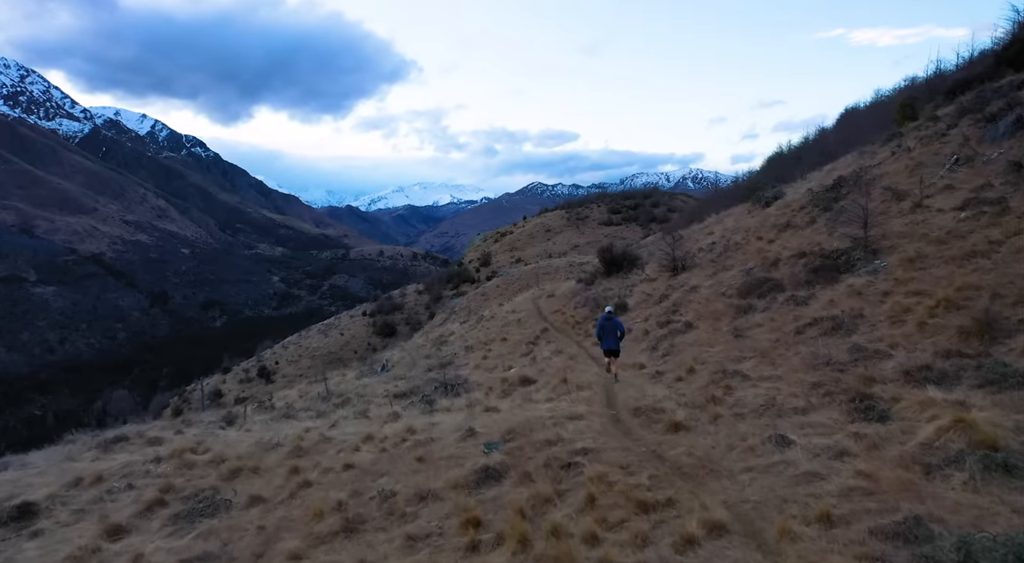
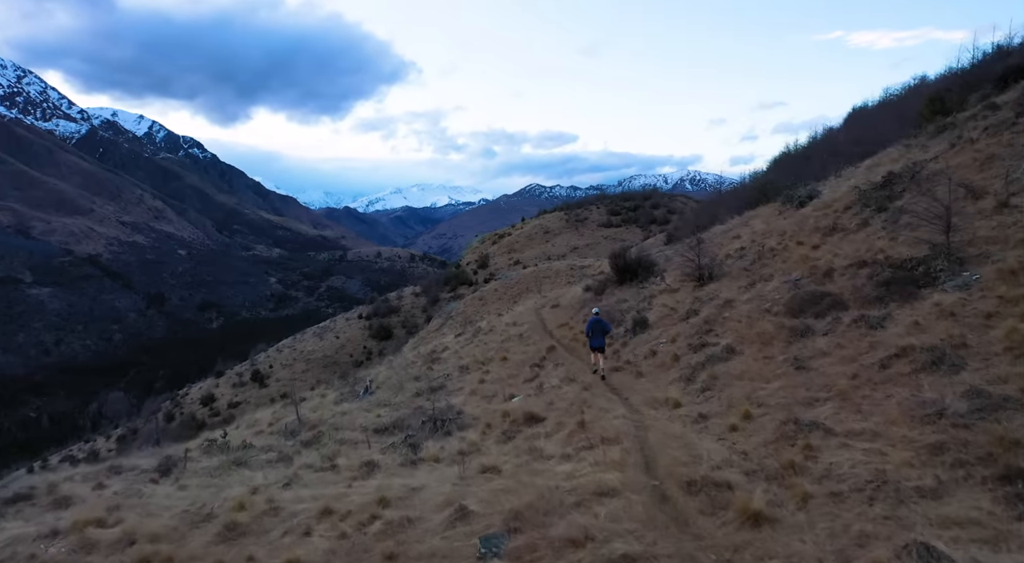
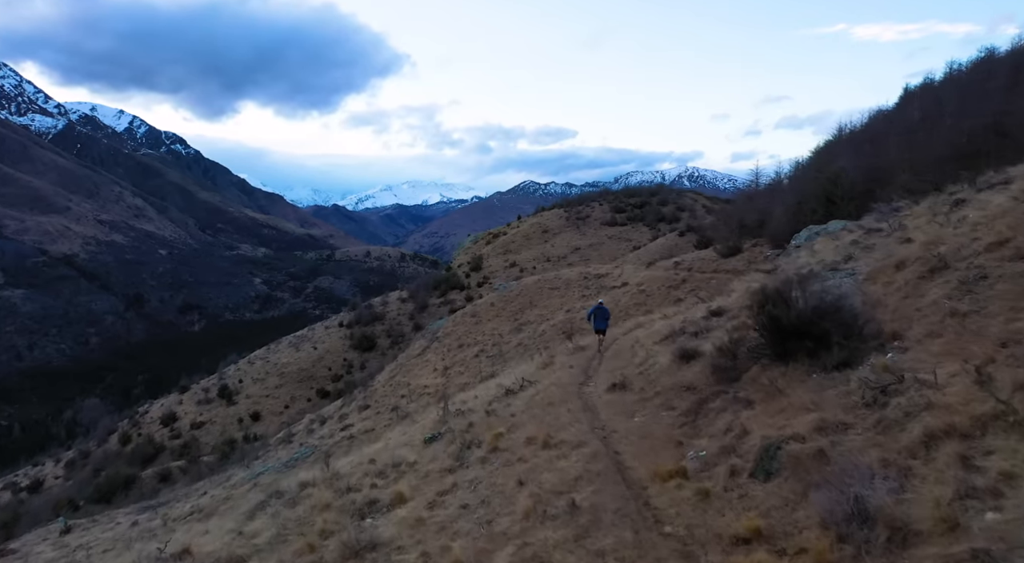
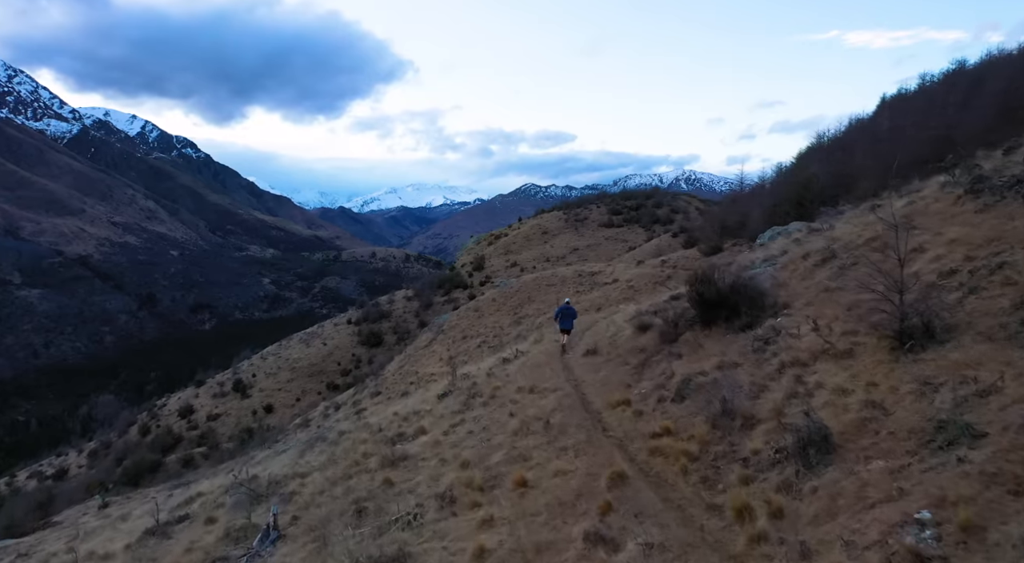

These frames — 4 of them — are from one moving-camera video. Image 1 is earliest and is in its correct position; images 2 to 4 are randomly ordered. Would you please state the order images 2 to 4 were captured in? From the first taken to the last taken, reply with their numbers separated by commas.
2, 4, 3
